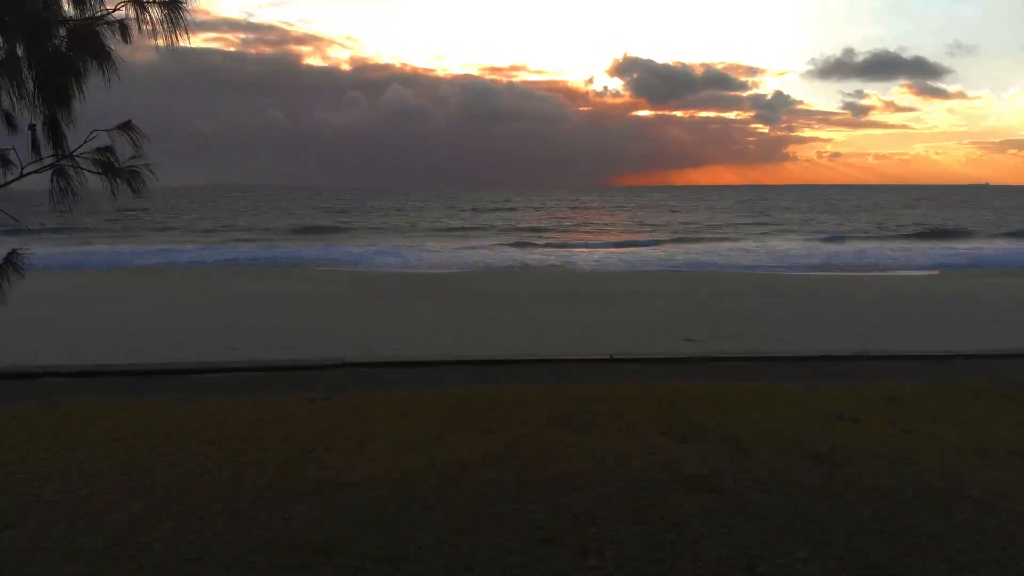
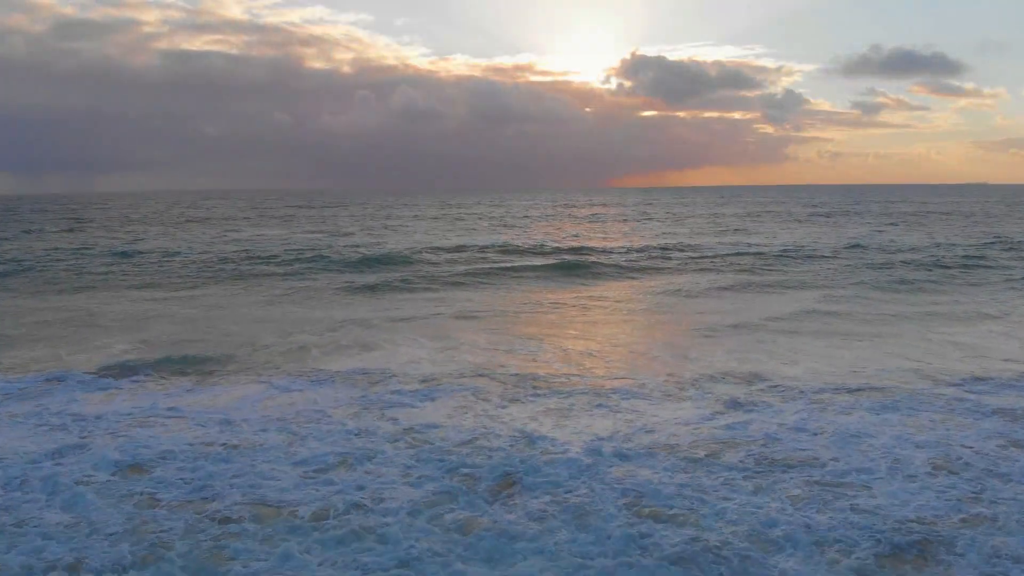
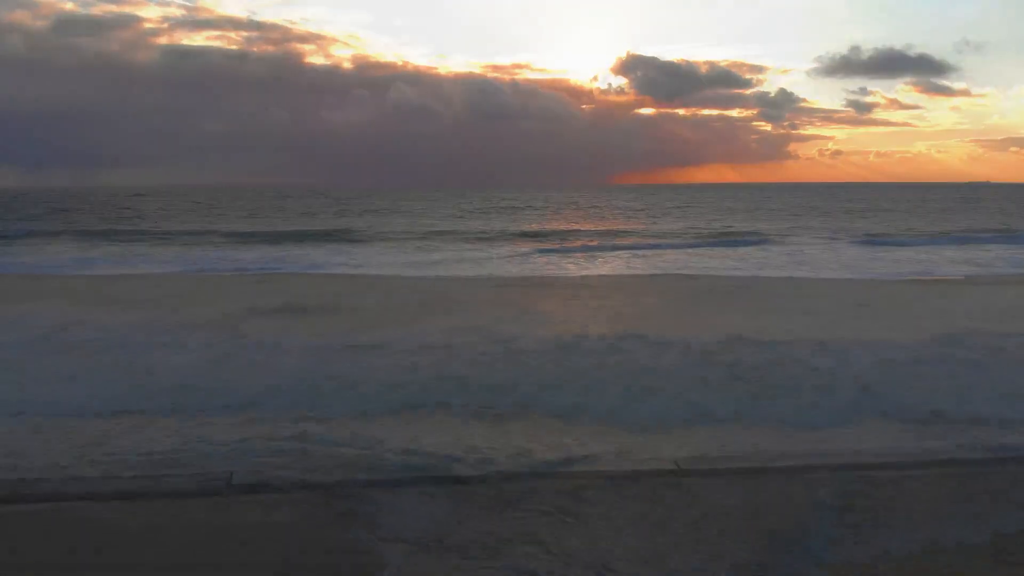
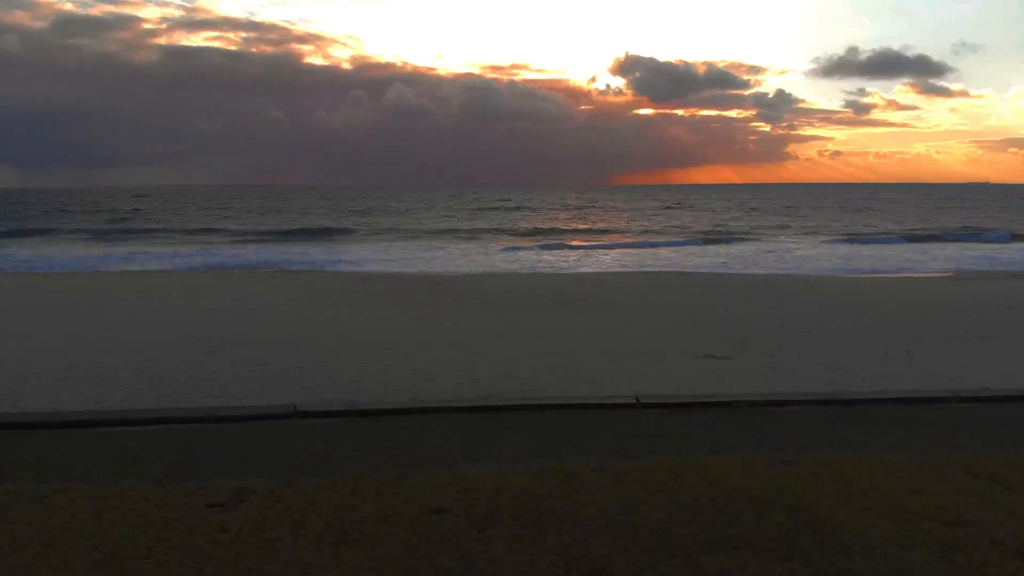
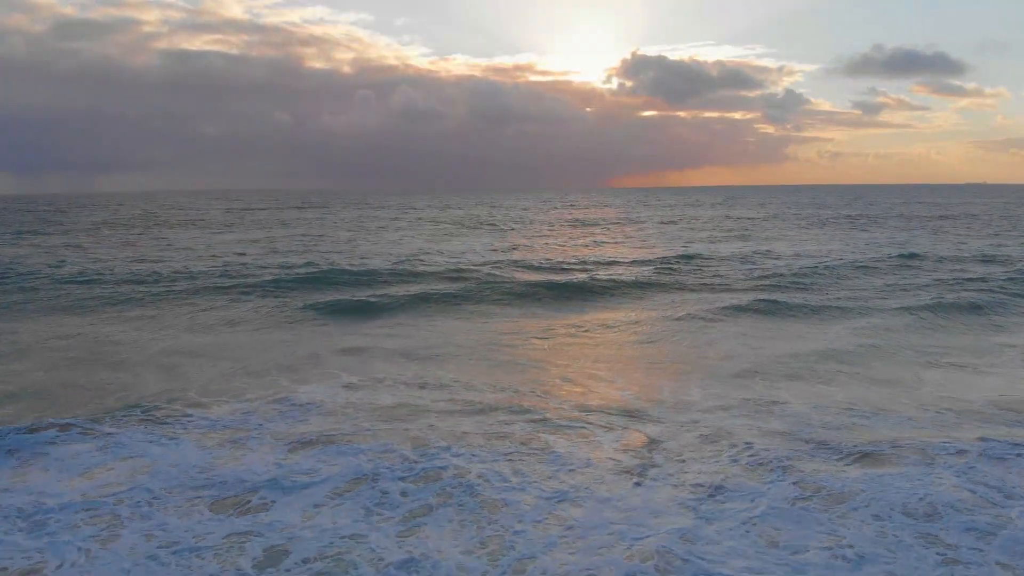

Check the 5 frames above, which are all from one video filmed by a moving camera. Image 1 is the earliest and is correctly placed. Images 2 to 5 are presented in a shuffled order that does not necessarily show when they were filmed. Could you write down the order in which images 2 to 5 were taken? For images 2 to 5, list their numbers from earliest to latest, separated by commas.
4, 3, 2, 5
